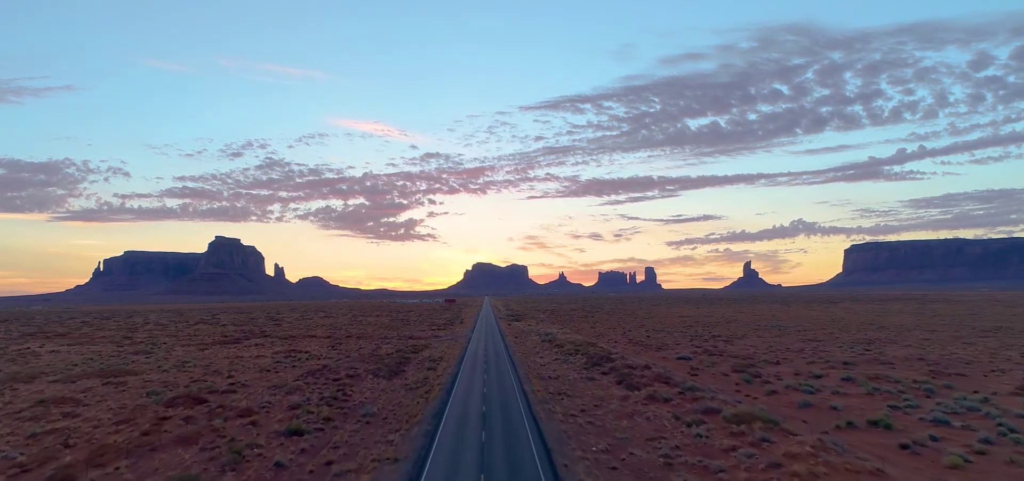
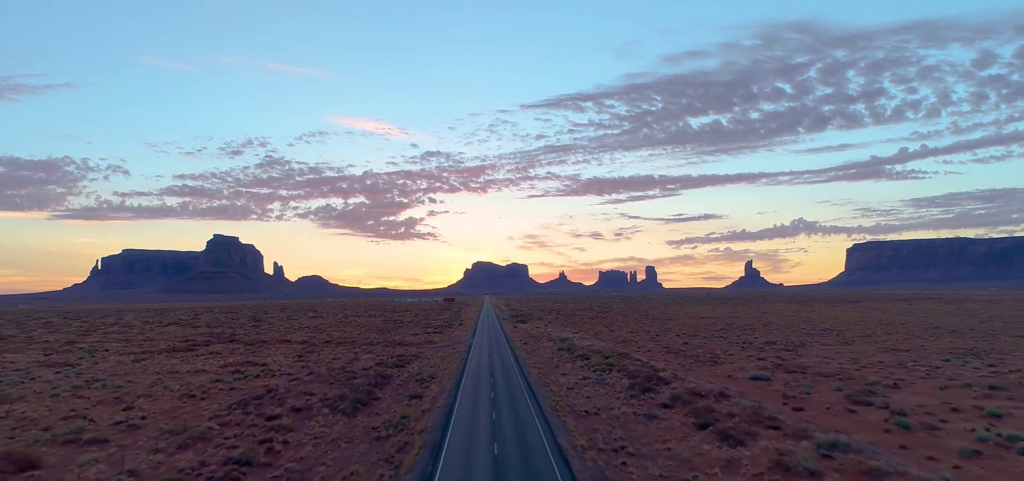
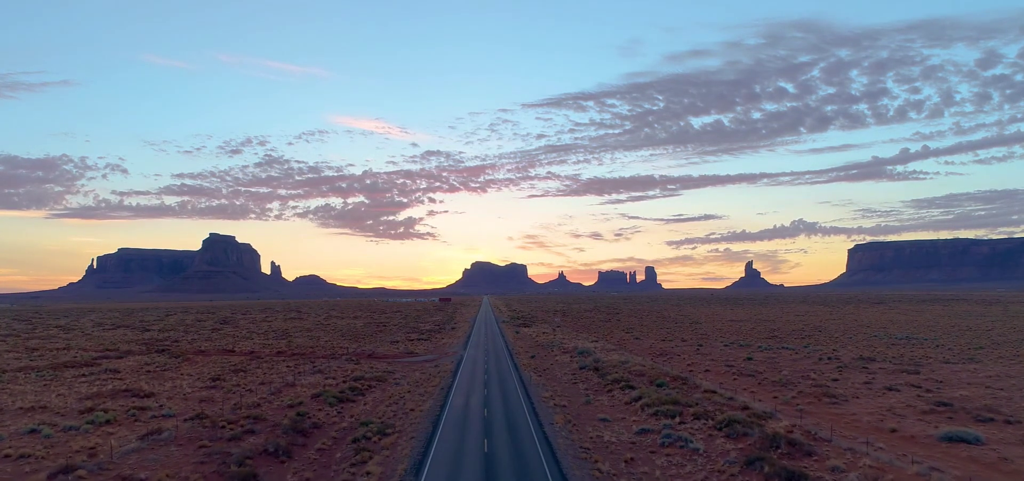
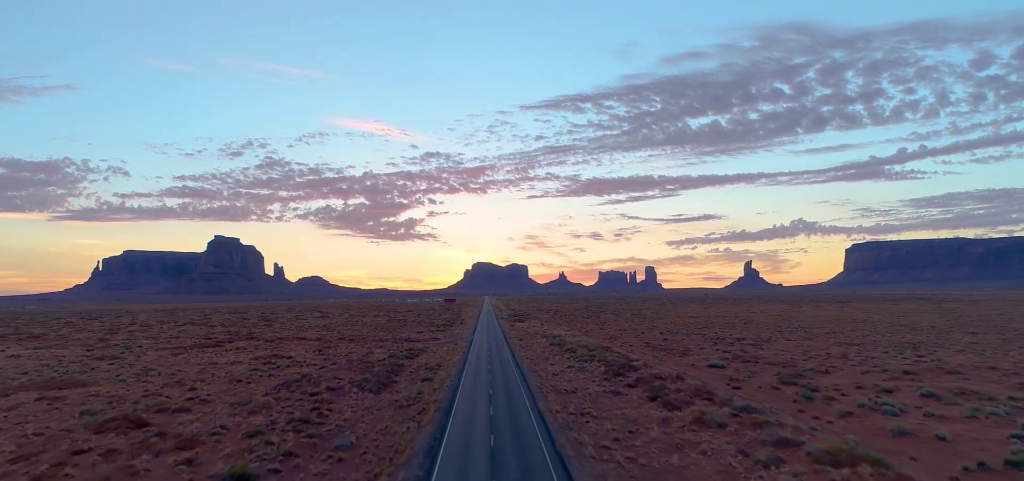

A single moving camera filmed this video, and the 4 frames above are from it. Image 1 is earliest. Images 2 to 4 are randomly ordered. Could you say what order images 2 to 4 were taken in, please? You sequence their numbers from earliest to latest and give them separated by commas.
4, 2, 3
